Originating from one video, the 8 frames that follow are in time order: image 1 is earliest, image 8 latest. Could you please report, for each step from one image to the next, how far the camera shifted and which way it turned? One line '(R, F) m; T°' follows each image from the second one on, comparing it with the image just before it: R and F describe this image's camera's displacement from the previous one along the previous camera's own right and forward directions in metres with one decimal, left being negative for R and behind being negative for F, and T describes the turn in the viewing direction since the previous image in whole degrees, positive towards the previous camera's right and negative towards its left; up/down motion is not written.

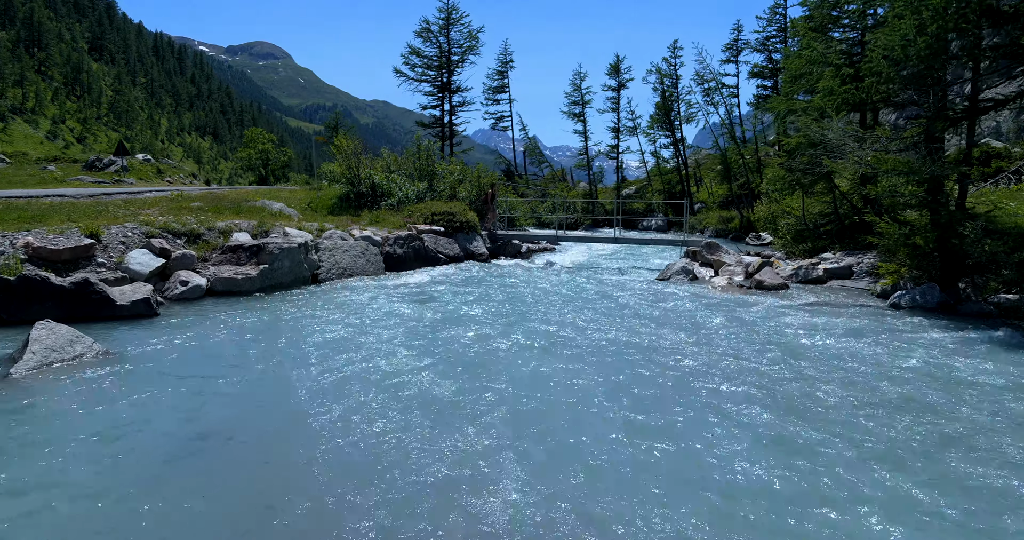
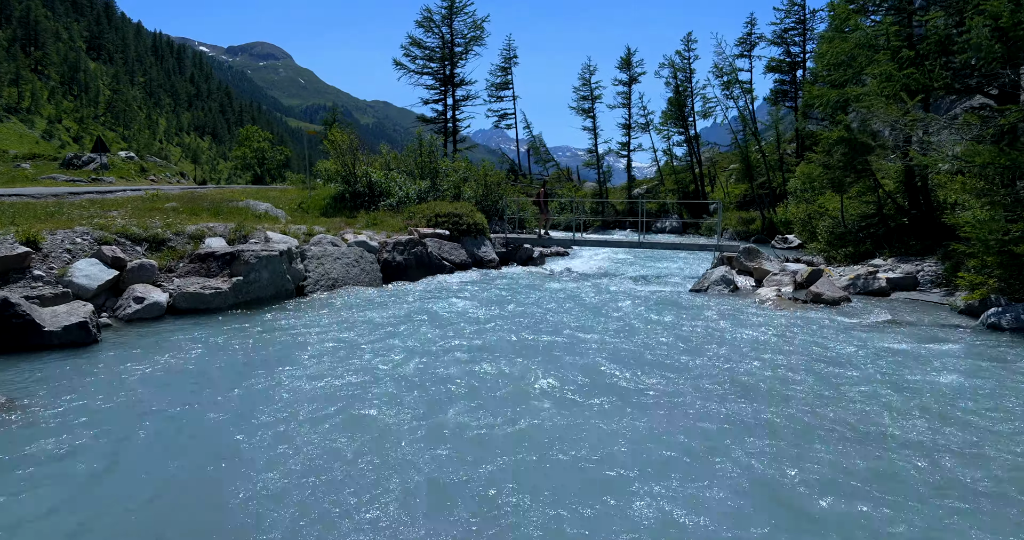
(-0.3, +2.1) m; 0°
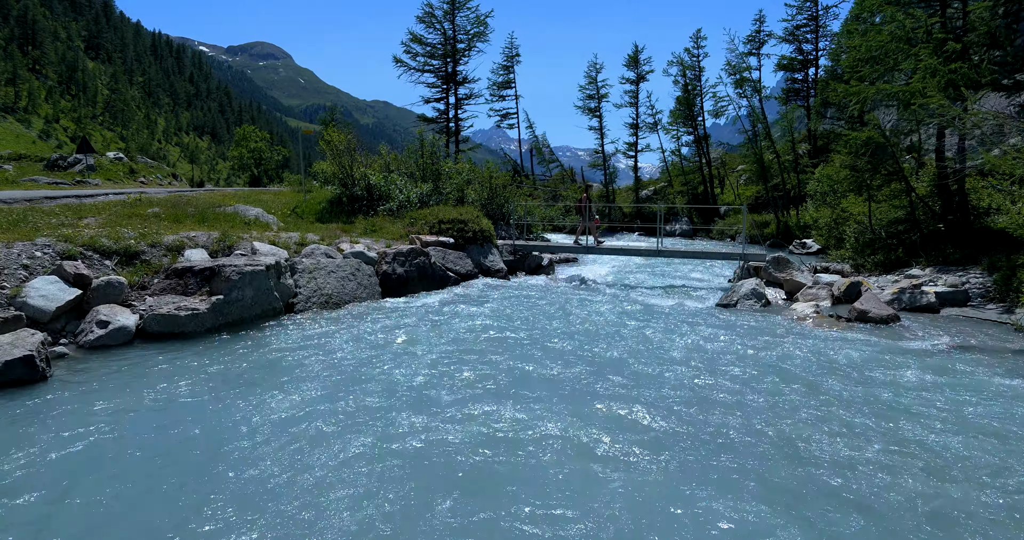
(-0.2, +1.3) m; 0°
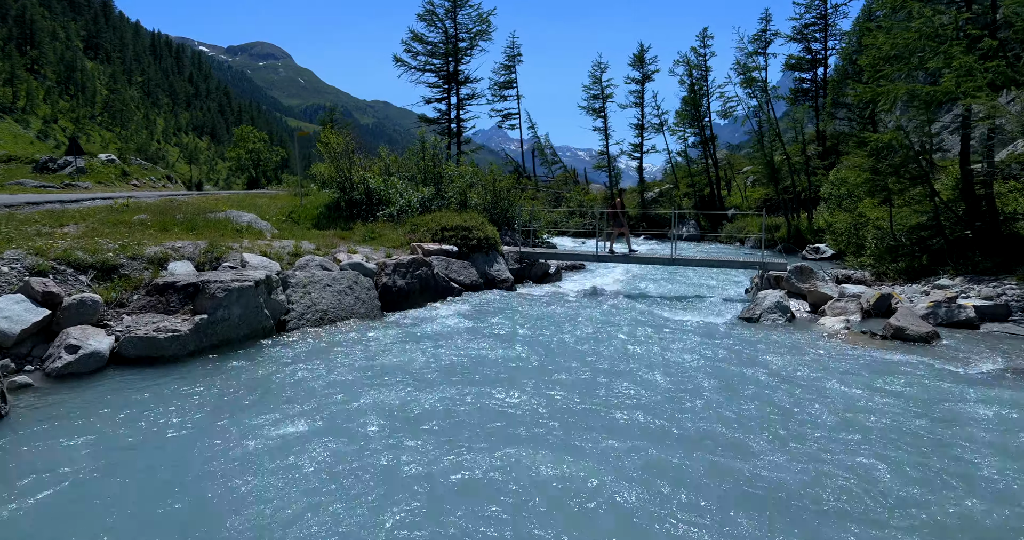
(-0.2, +0.9) m; 0°
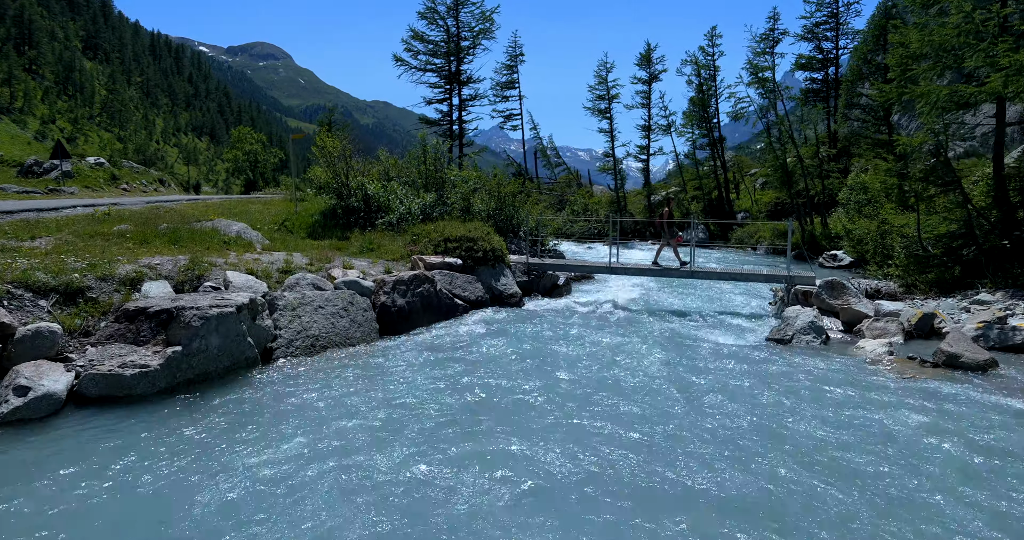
(-0.2, +1.1) m; 0°
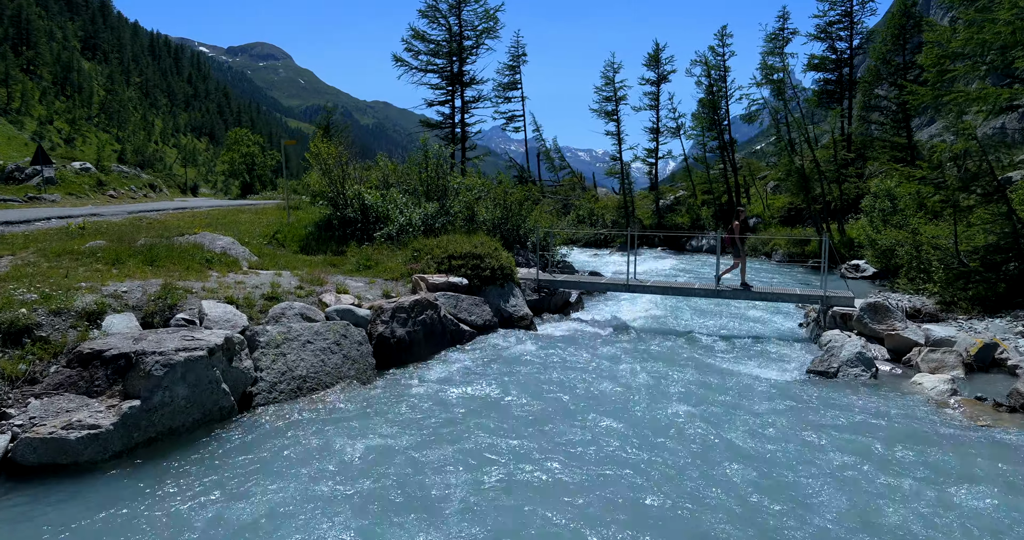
(-0.2, +1.3) m; 0°
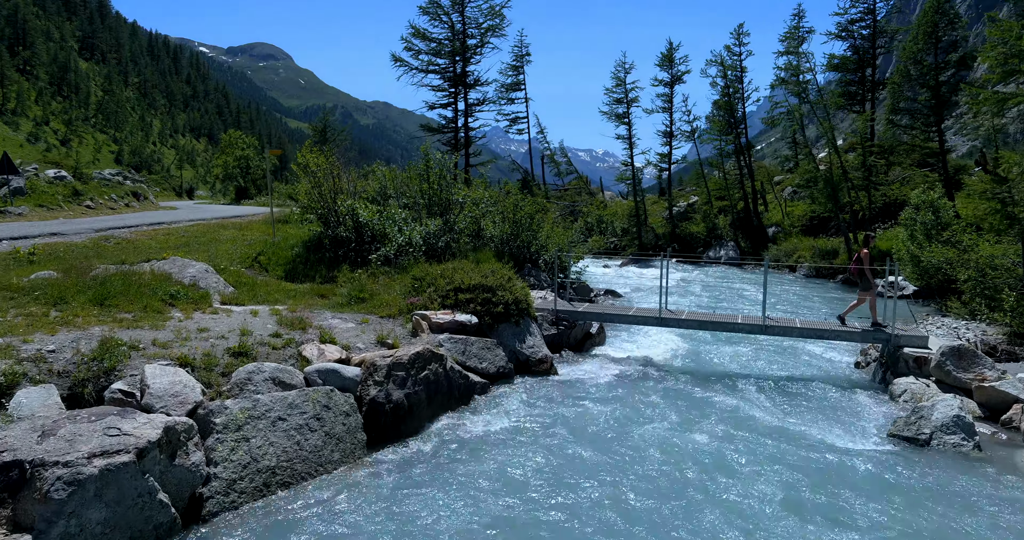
(-0.3, +2.0) m; 0°
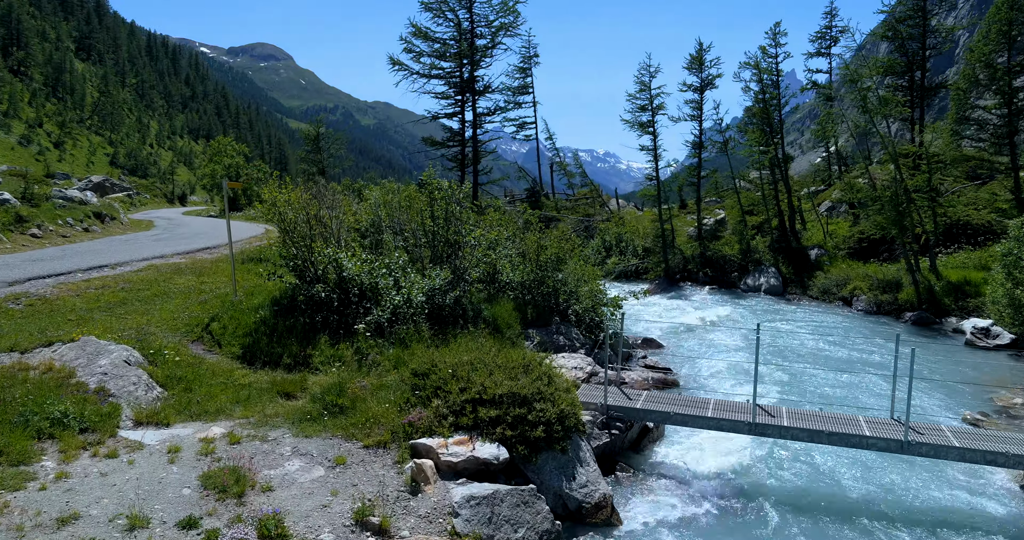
(-0.5, +3.6) m; 0°
